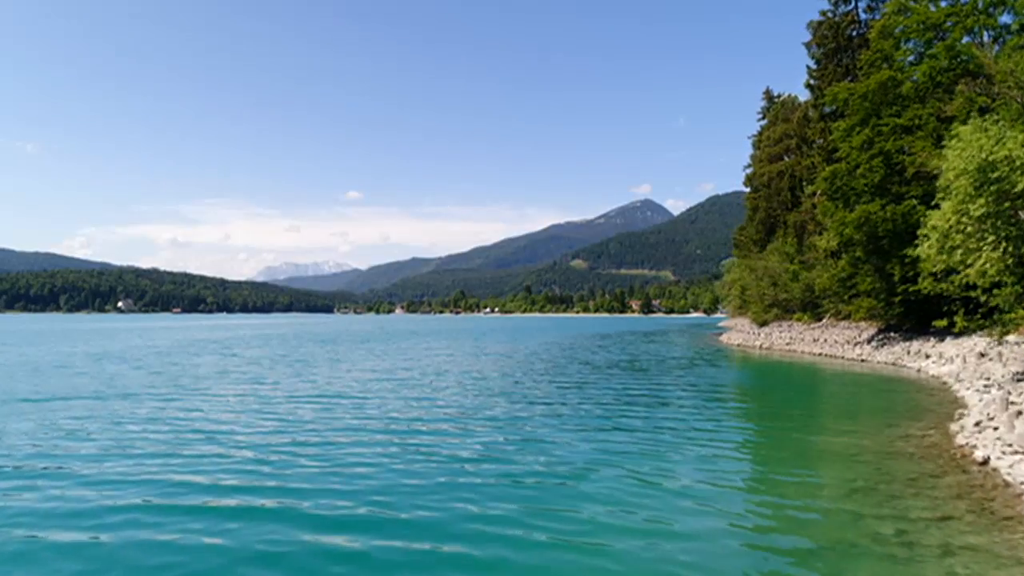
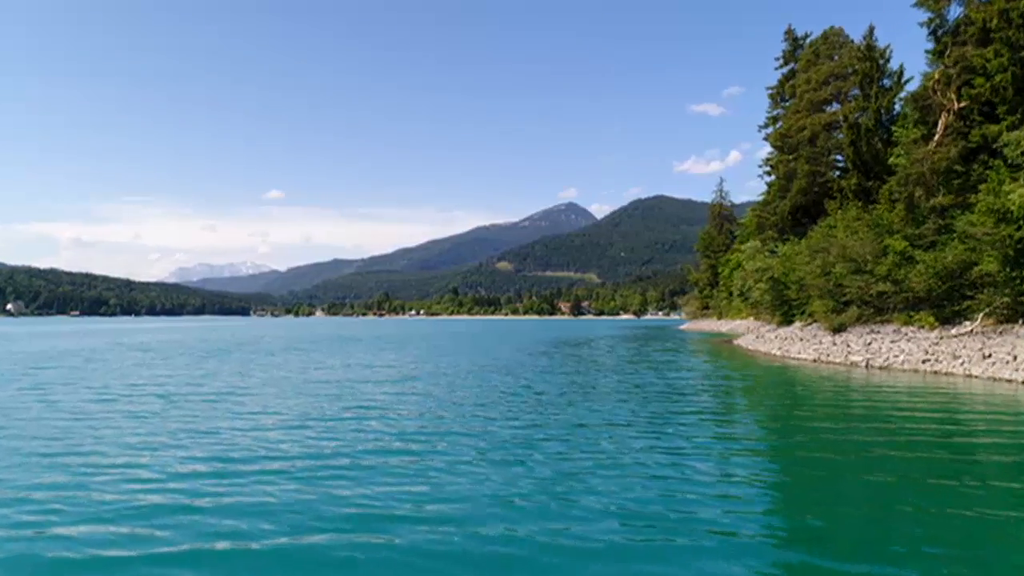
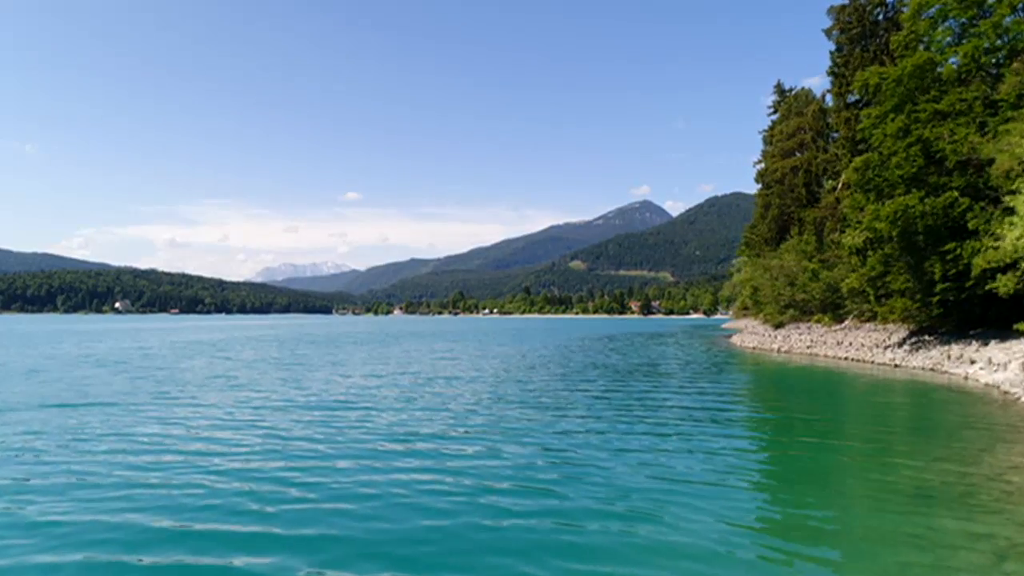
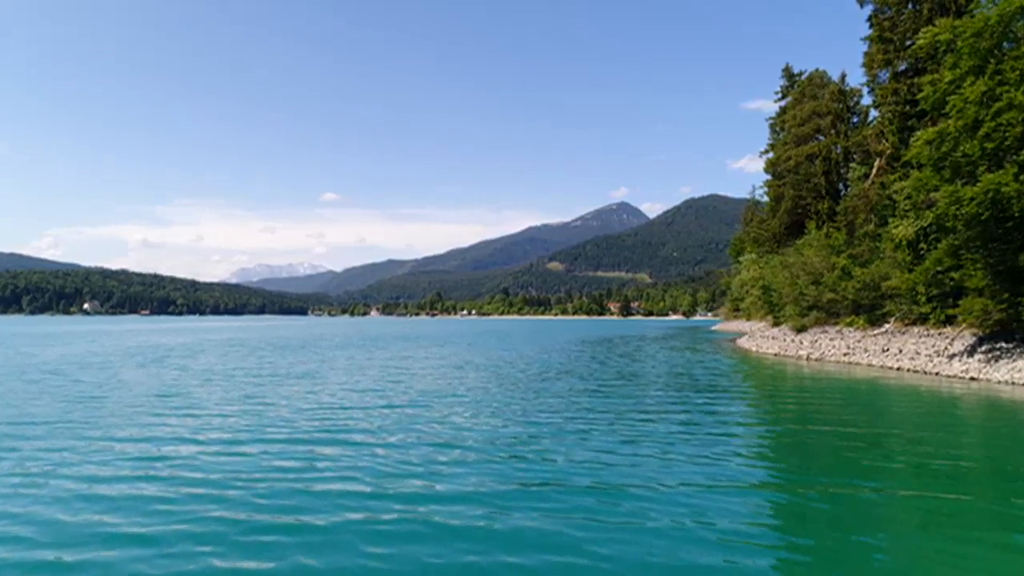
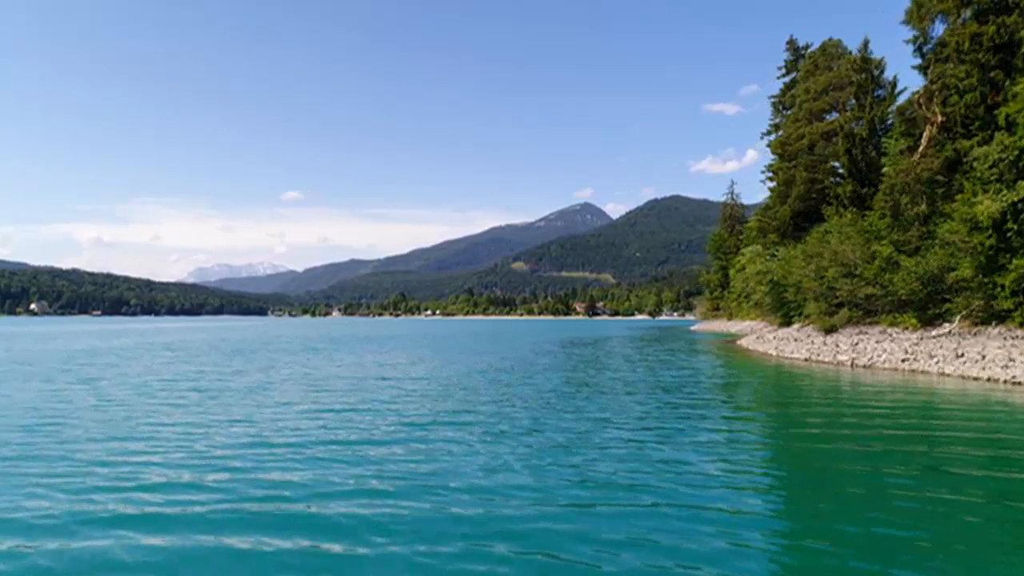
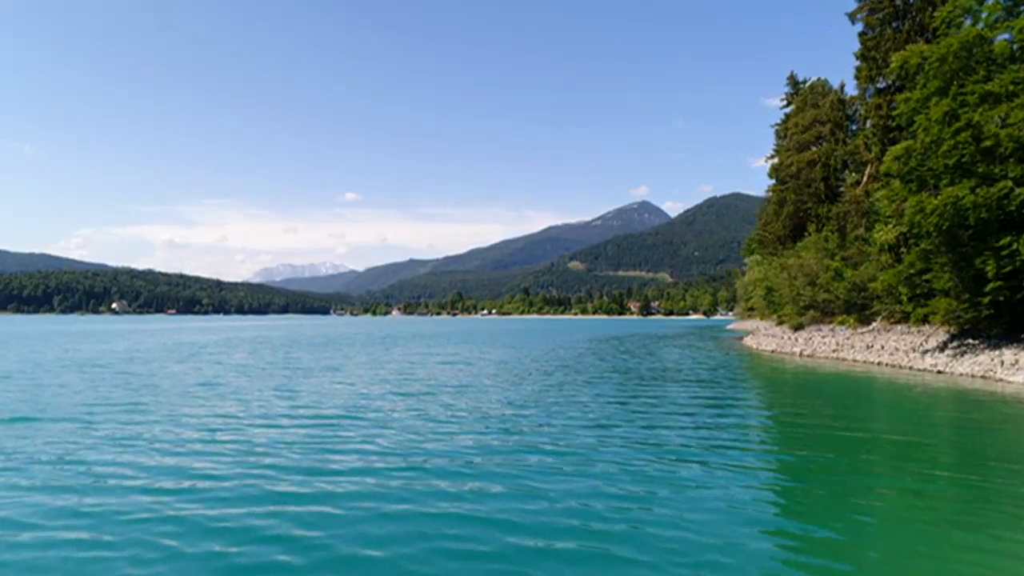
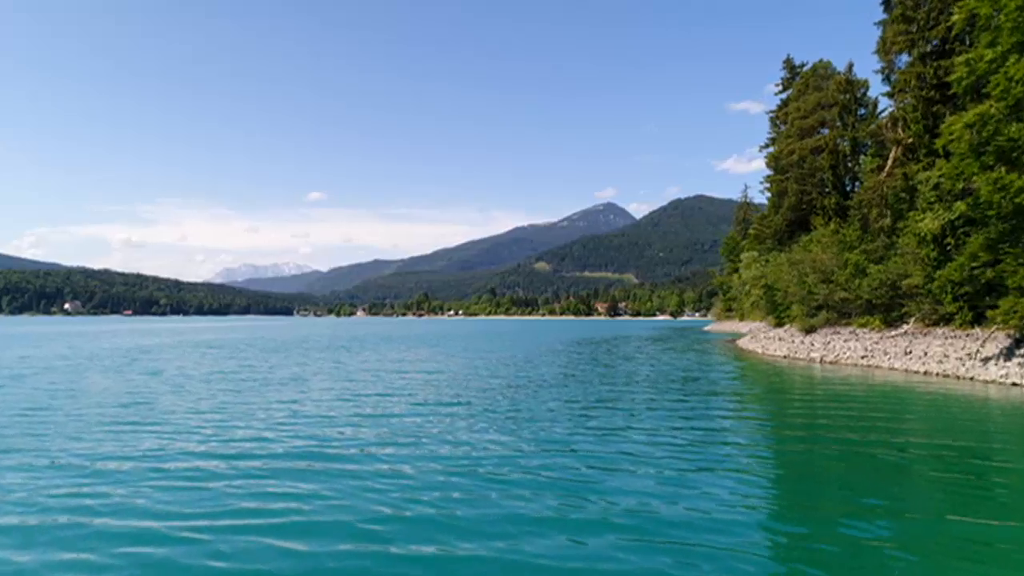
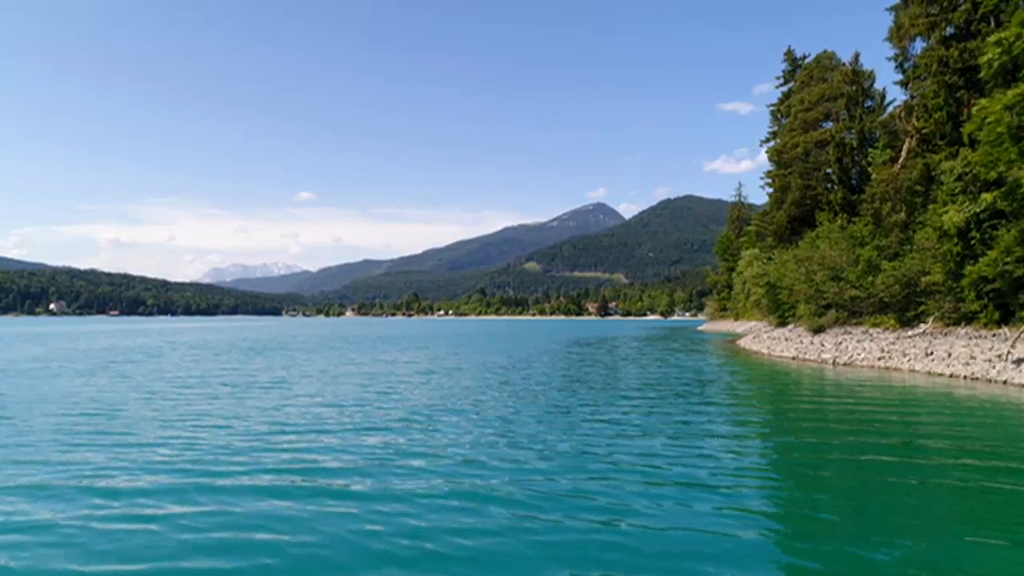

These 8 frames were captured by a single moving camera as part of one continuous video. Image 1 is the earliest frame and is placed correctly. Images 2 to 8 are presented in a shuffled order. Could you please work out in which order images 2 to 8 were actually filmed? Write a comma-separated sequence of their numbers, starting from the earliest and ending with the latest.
3, 6, 4, 7, 8, 5, 2
